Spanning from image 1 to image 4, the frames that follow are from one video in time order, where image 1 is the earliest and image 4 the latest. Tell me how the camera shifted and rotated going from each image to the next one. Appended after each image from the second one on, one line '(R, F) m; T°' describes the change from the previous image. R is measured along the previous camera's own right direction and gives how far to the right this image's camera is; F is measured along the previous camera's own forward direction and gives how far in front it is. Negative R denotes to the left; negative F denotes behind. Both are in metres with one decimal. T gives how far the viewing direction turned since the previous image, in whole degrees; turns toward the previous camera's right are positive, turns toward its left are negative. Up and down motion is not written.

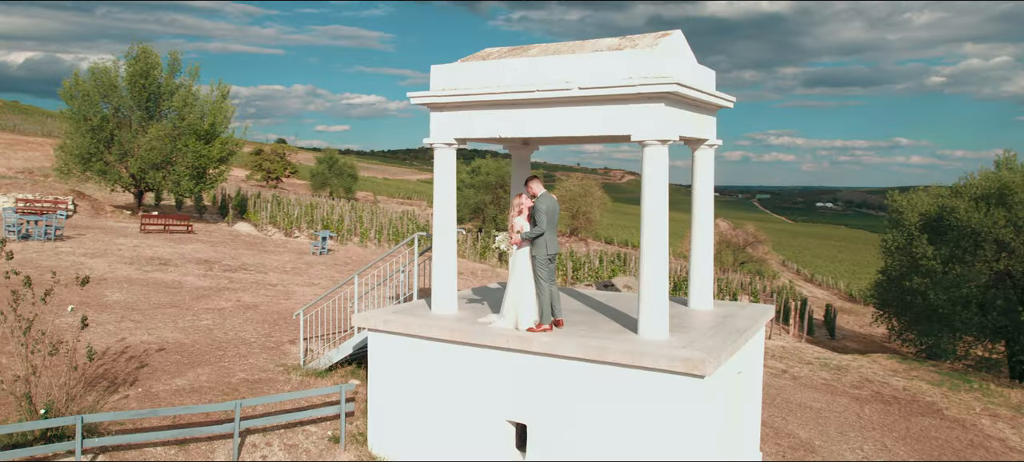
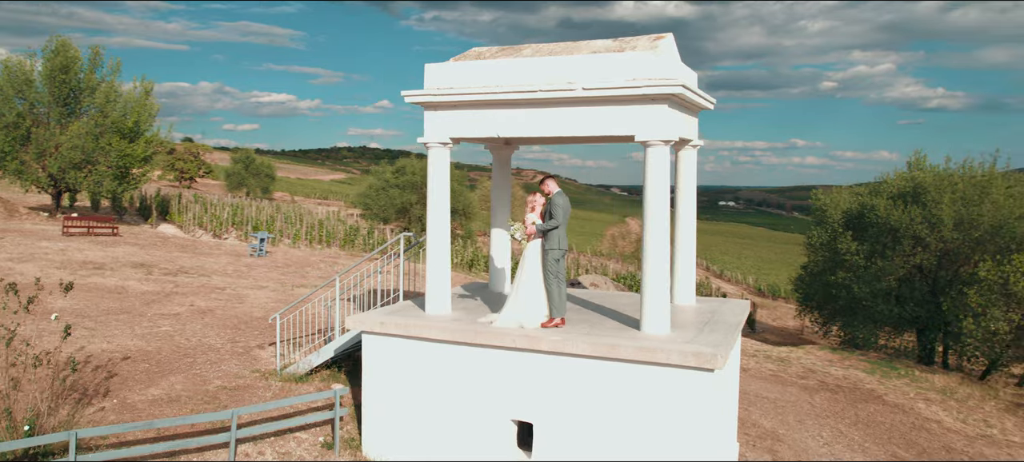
(-1.0, 0.0) m; +7°
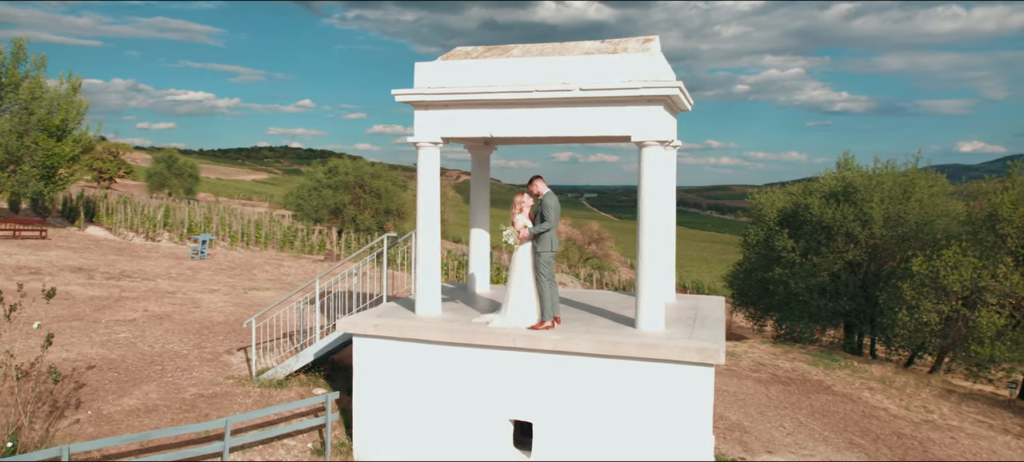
(-0.8, 0.0) m; +6°
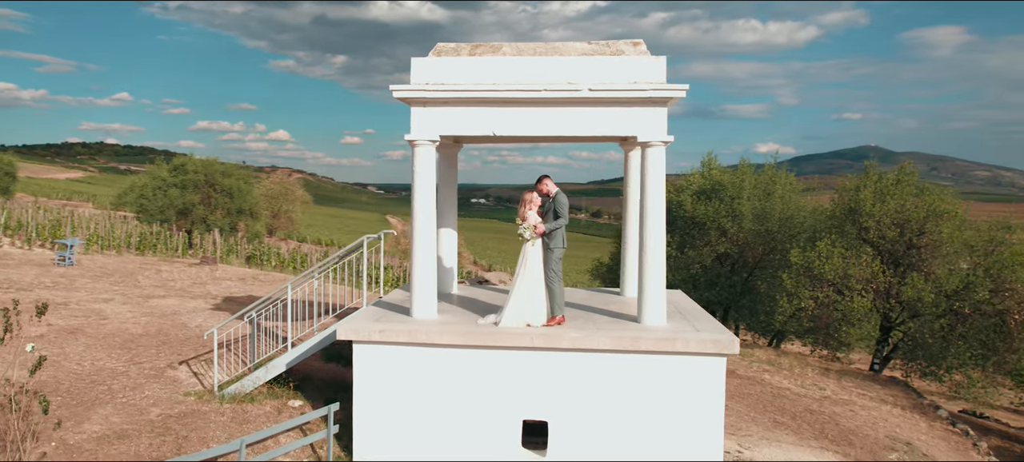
(-1.8, +0.2) m; +13°
